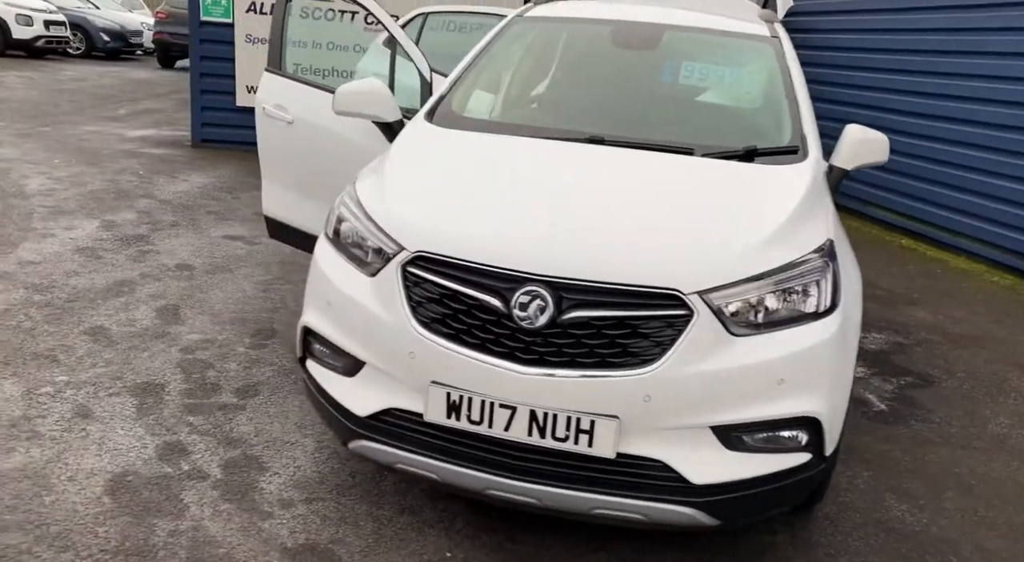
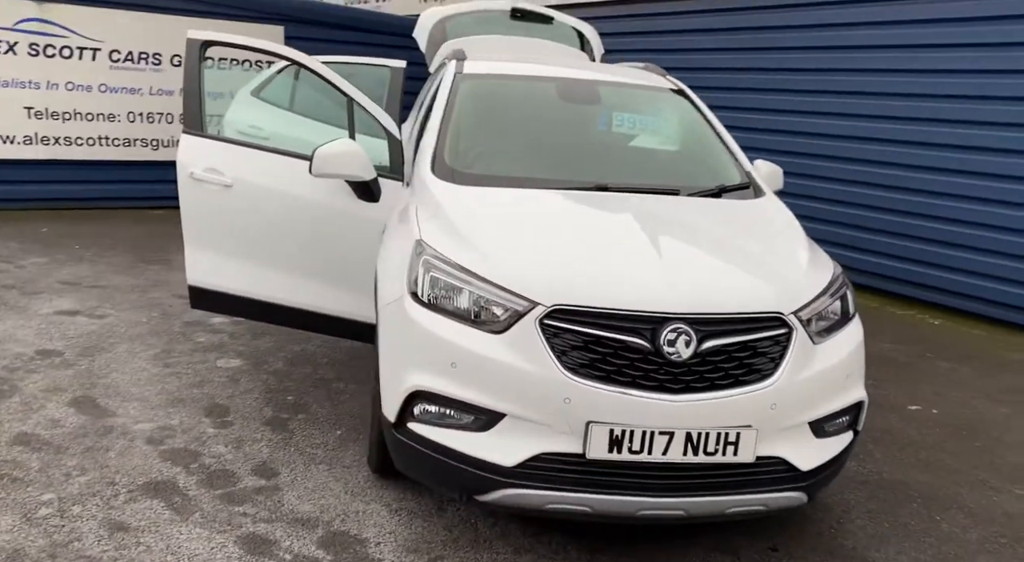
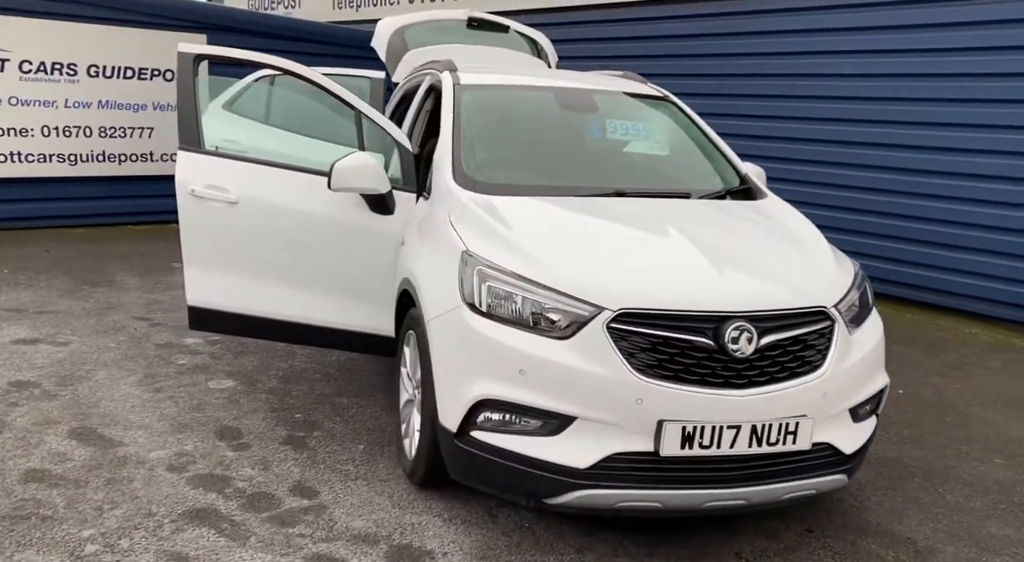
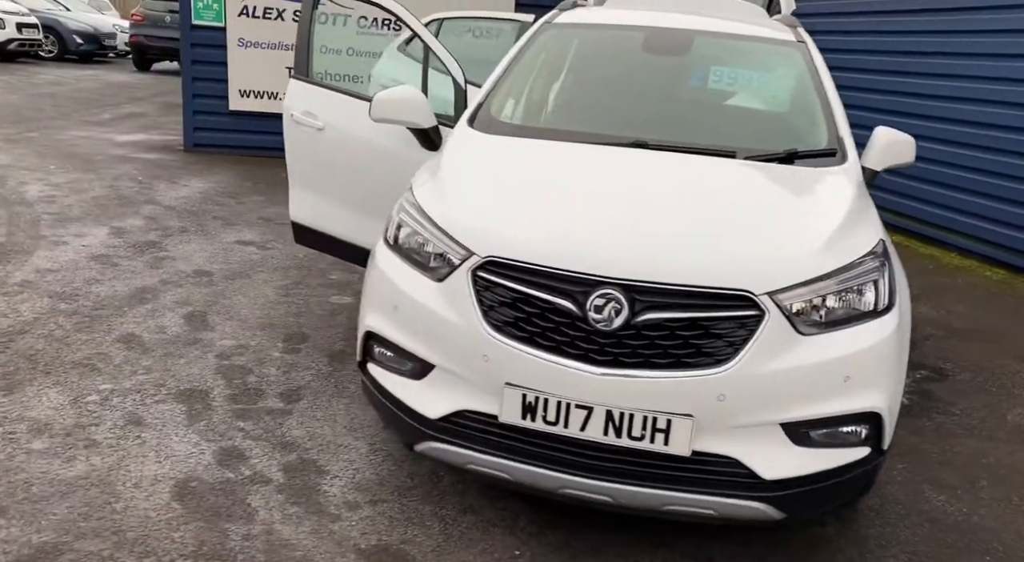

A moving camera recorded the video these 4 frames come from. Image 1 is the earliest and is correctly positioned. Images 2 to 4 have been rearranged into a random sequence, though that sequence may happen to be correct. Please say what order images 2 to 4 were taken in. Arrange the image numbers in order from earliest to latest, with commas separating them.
4, 2, 3
